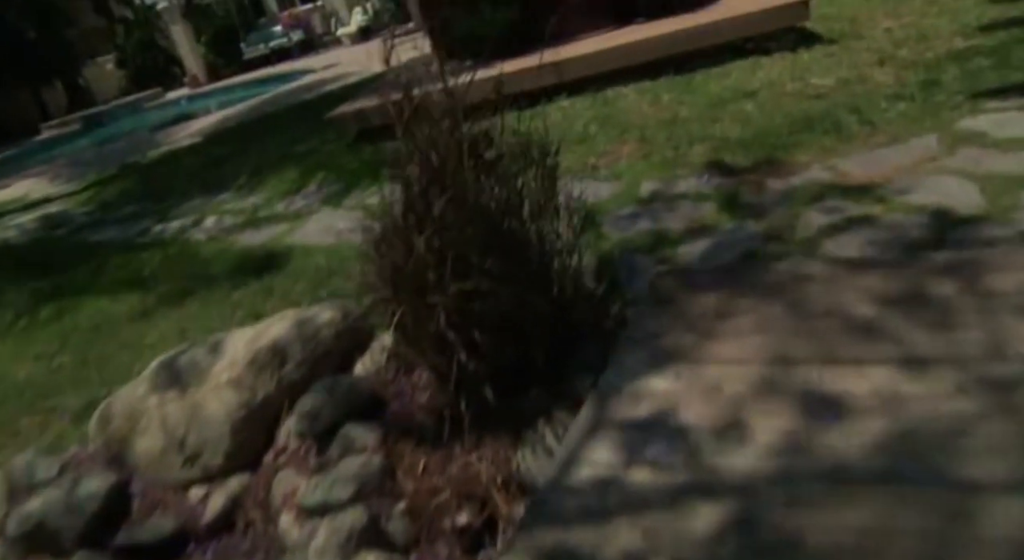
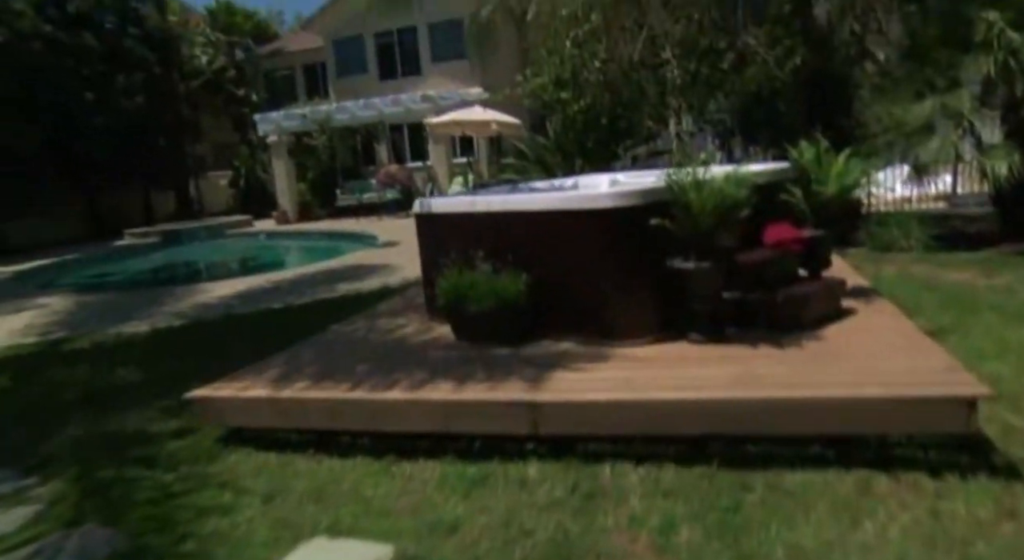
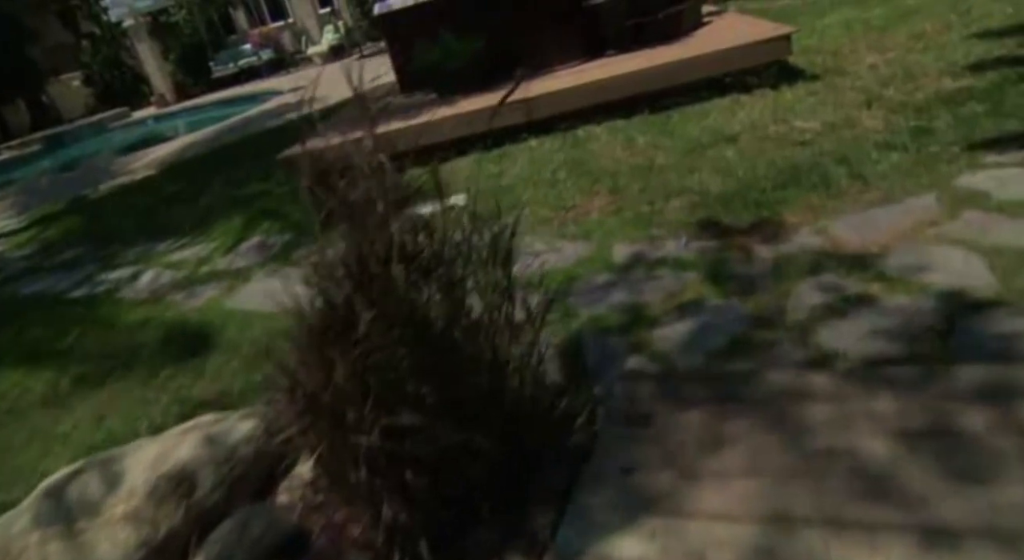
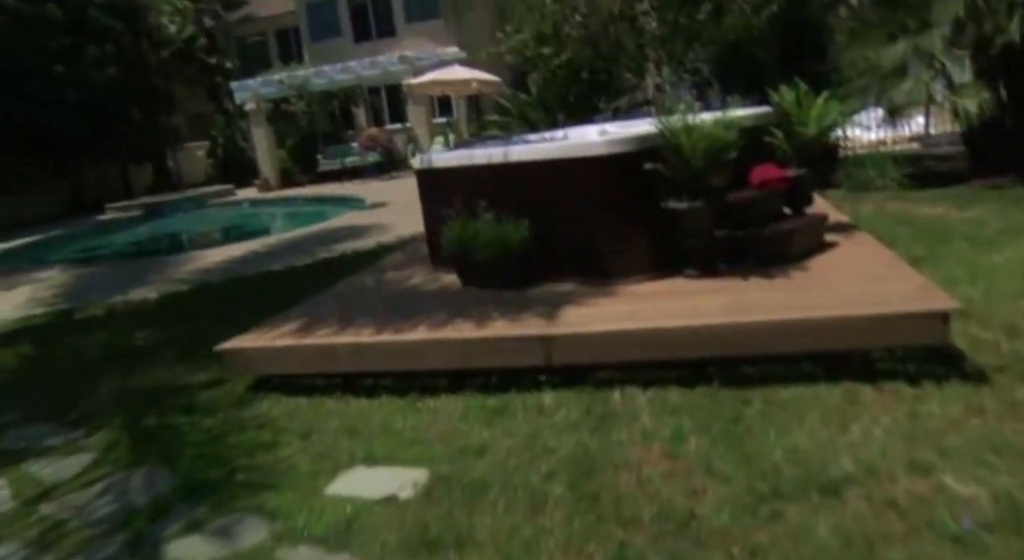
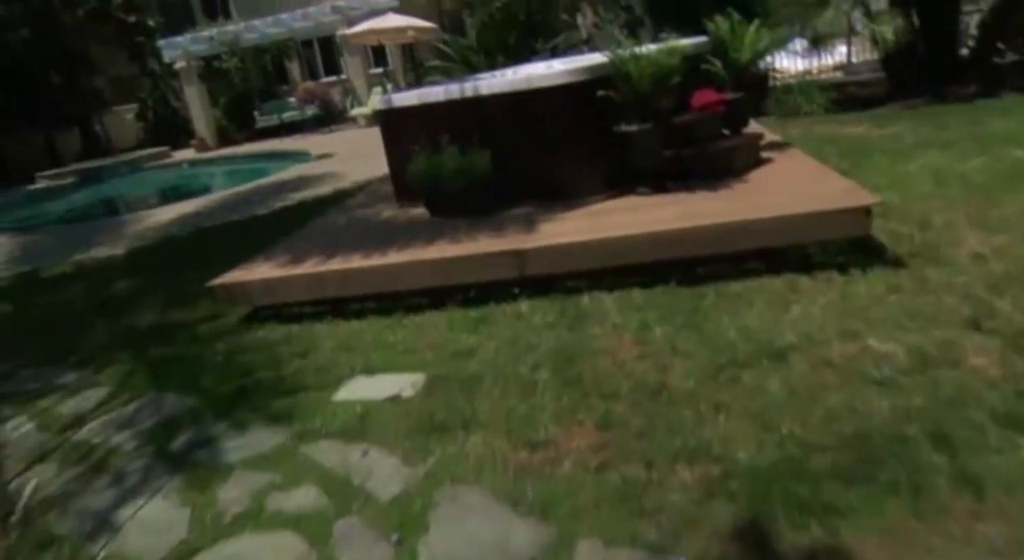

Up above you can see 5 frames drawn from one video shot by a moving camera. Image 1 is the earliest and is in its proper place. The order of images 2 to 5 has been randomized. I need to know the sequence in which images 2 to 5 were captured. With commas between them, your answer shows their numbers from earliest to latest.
3, 5, 4, 2
